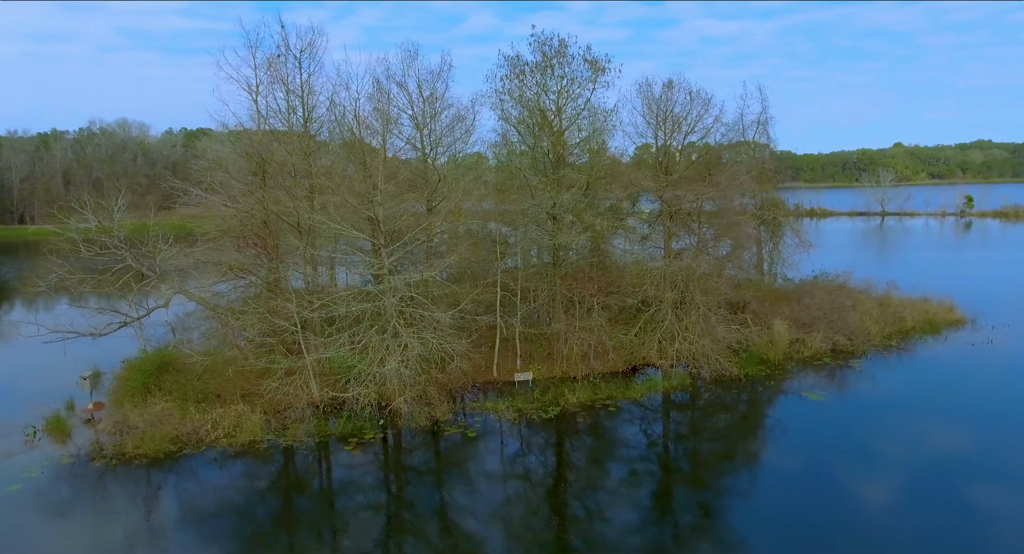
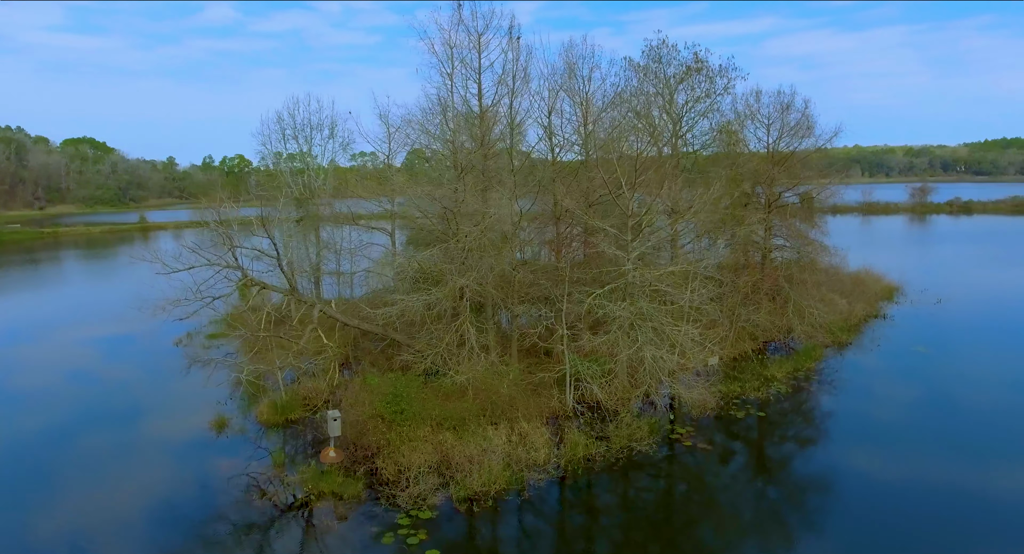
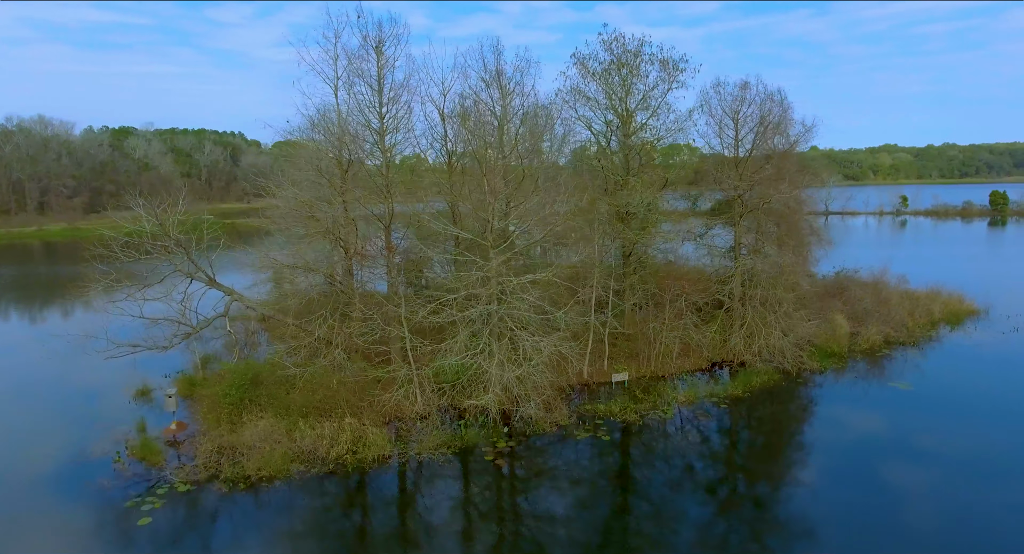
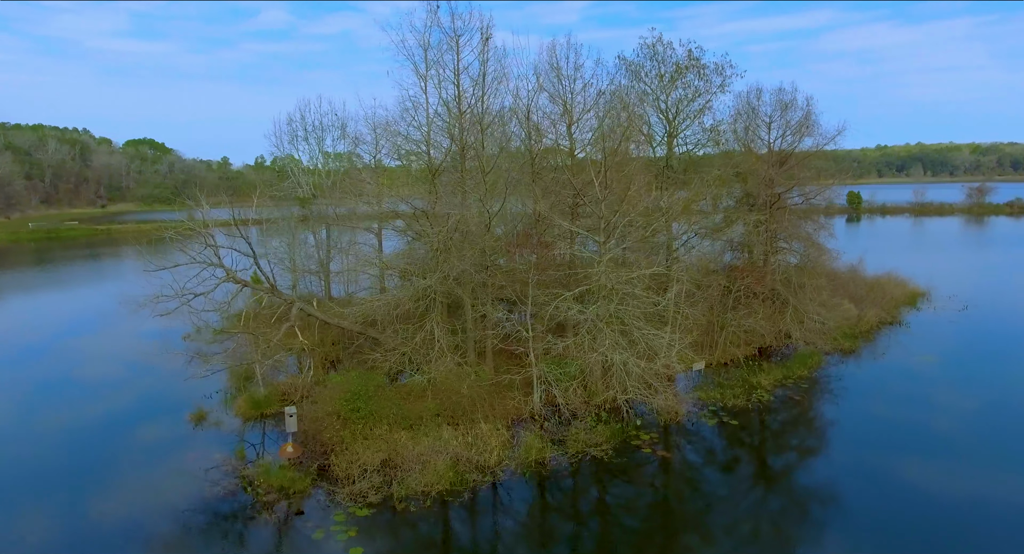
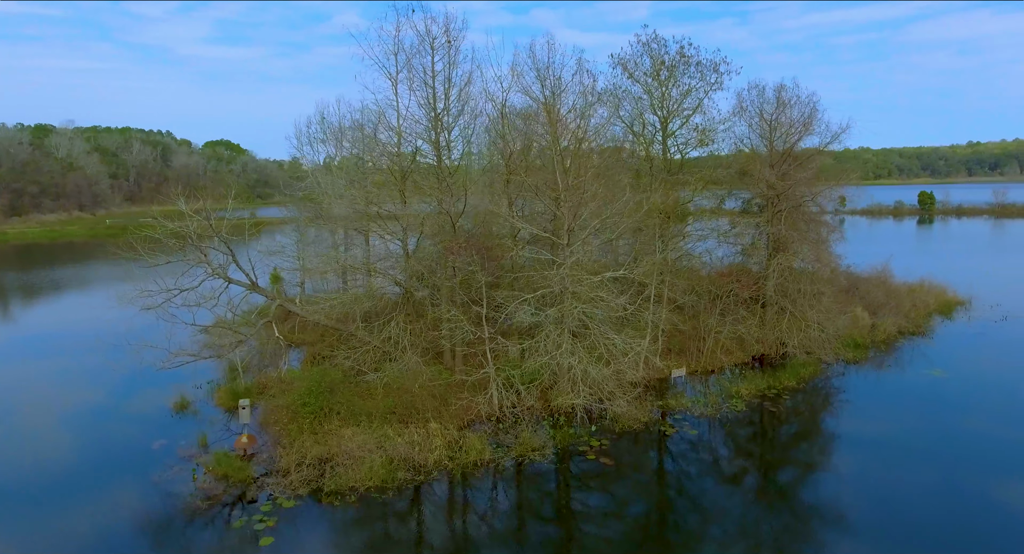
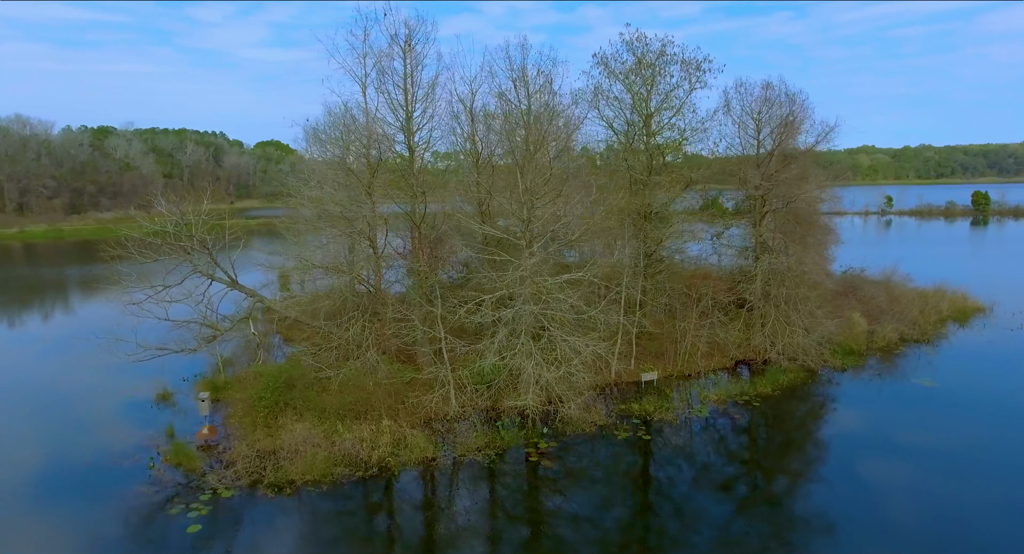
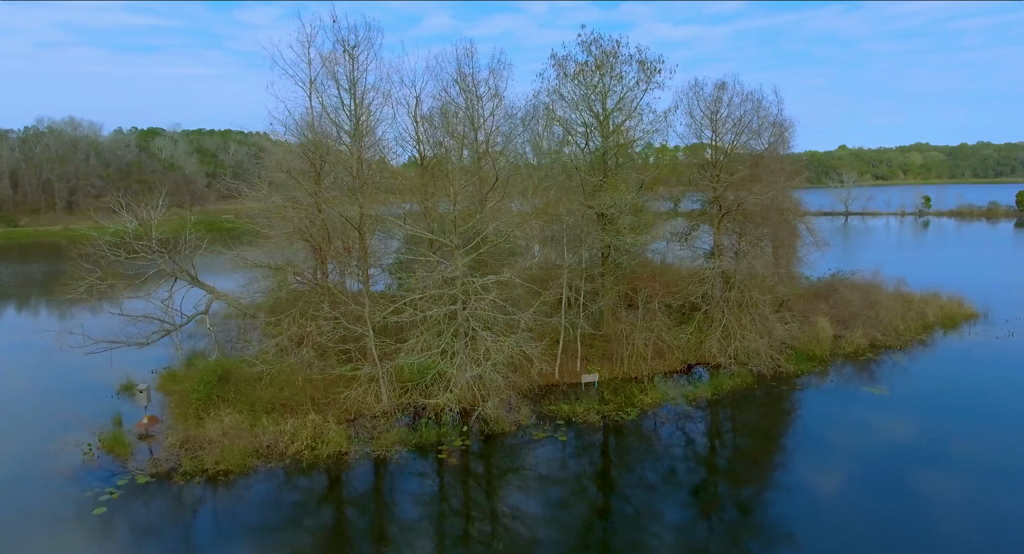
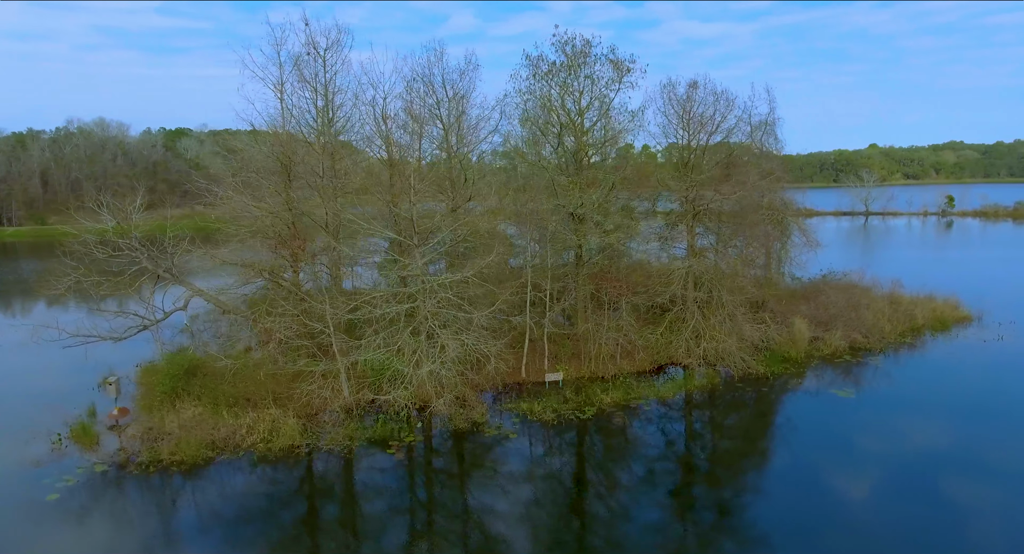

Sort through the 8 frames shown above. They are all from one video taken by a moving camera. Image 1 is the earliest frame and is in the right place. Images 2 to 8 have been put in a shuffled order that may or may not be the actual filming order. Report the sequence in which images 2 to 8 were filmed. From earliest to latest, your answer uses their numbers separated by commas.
8, 7, 3, 6, 5, 4, 2
